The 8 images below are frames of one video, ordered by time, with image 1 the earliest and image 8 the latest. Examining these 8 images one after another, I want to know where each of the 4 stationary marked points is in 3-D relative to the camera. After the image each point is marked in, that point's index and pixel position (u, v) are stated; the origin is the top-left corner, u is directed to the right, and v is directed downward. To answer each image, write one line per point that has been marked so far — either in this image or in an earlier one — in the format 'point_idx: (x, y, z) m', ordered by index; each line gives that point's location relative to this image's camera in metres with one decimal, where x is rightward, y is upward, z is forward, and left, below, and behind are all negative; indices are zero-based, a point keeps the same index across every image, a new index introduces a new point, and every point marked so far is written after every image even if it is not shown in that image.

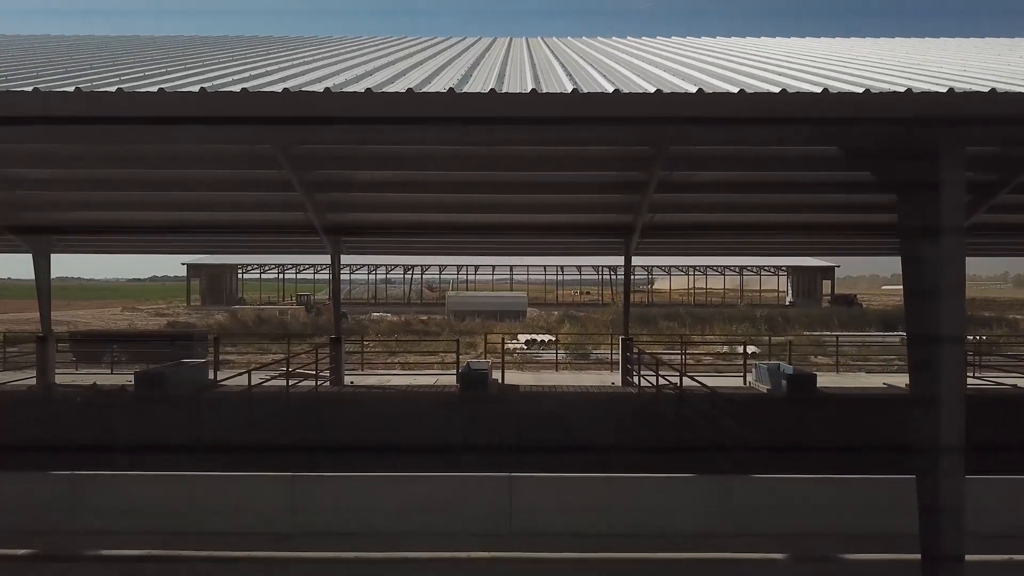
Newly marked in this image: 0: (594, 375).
0: (+1.7, -1.8, +11.8) m
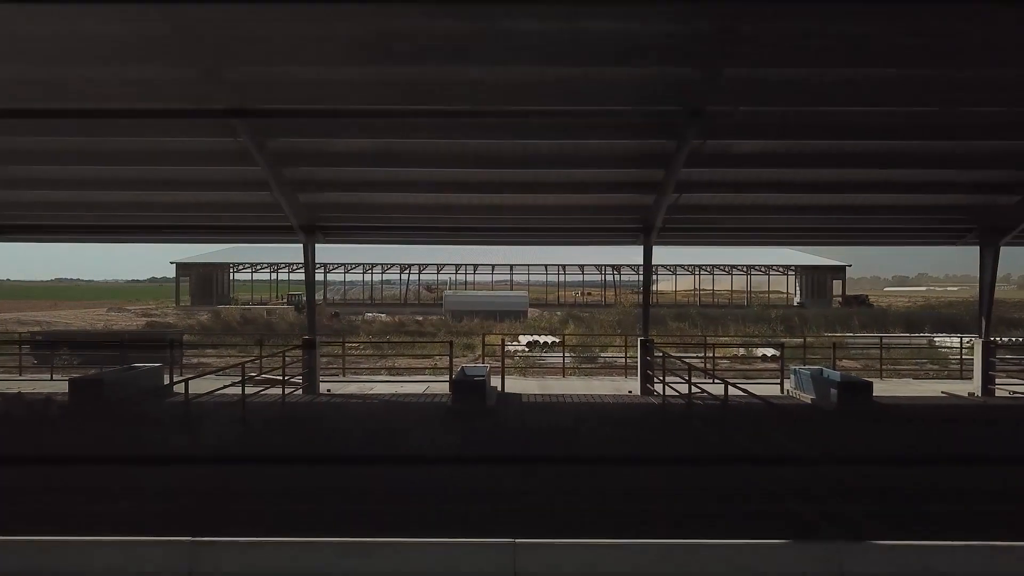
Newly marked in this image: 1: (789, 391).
0: (+1.7, -1.7, +10.4) m
1: (+4.7, -1.7, +9.5) m
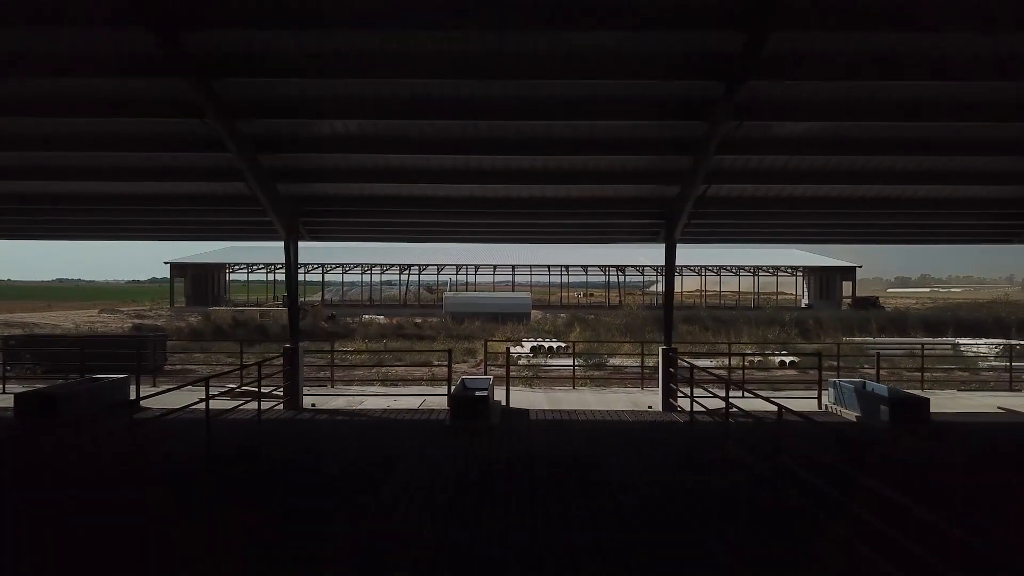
0: (+1.8, -1.8, +9.4) m
1: (+4.8, -1.8, +8.6) m
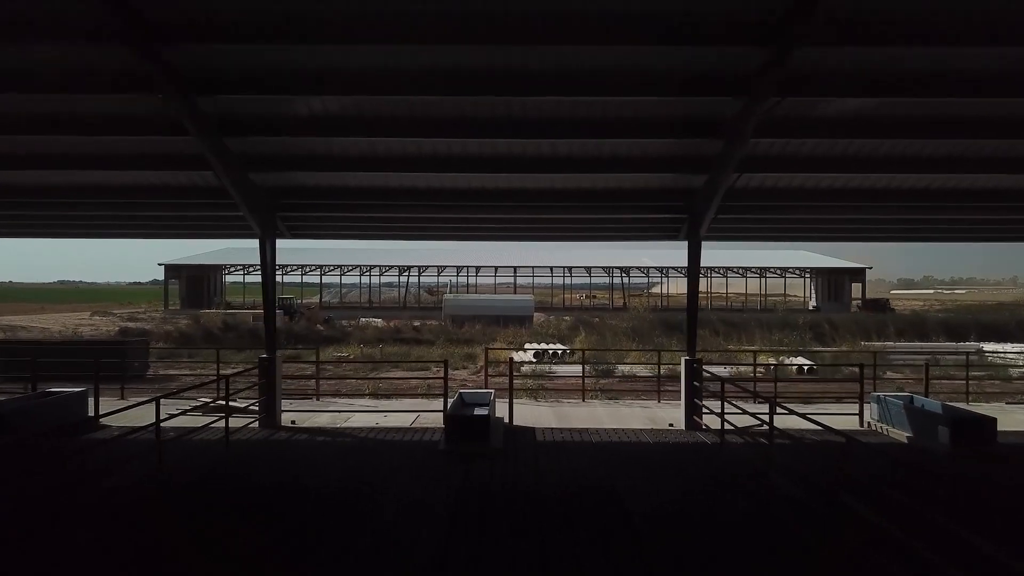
0: (+1.9, -1.8, +8.5) m
1: (+4.8, -1.8, +7.7) m
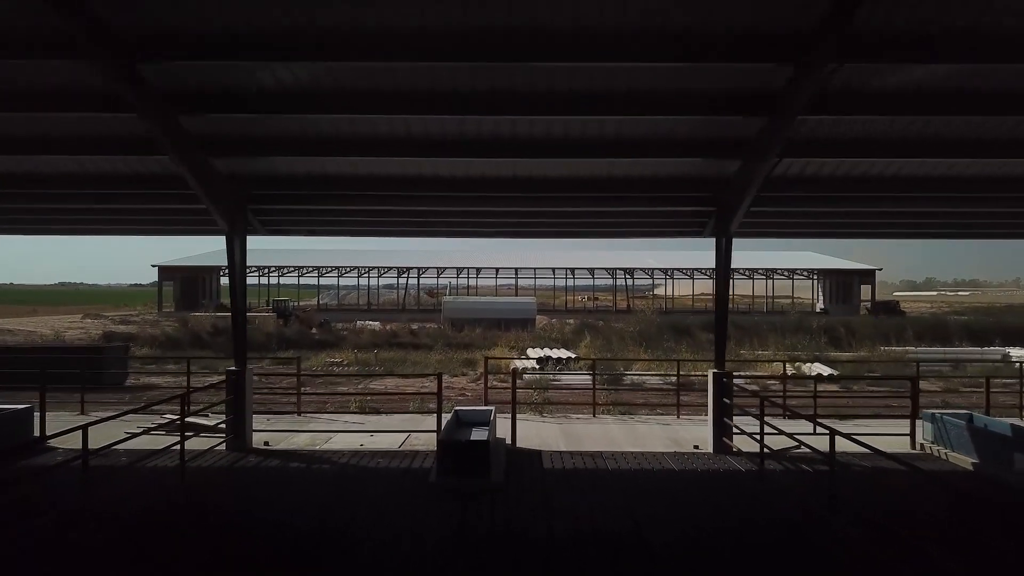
0: (+1.9, -1.8, +7.6) m
1: (+4.9, -1.9, +6.7) m
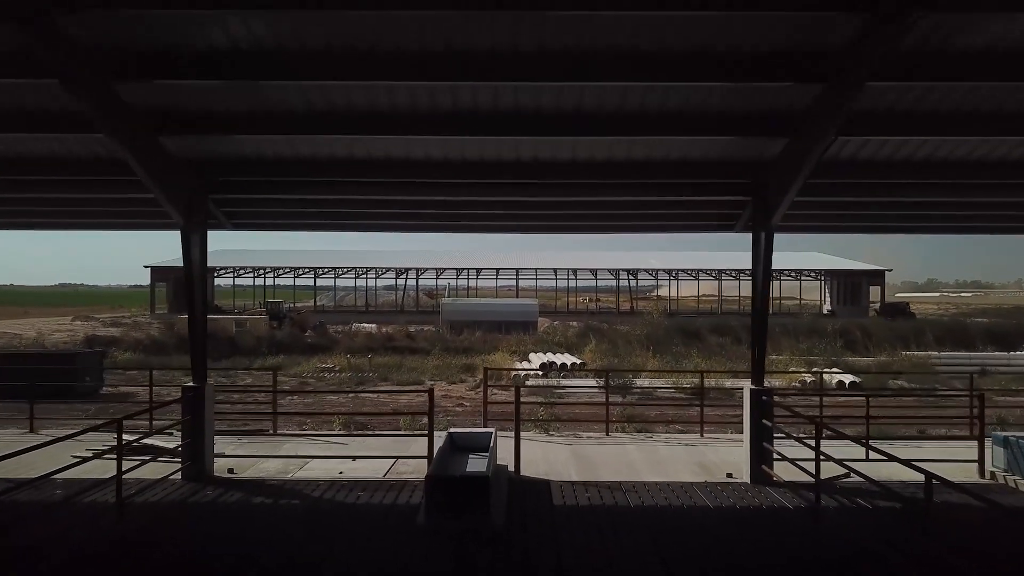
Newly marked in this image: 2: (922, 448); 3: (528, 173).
0: (+1.9, -1.9, +6.7) m
1: (+4.9, -1.9, +5.9) m
2: (+5.0, -1.9, +6.9) m
3: (+0.1, +1.1, +5.5) m
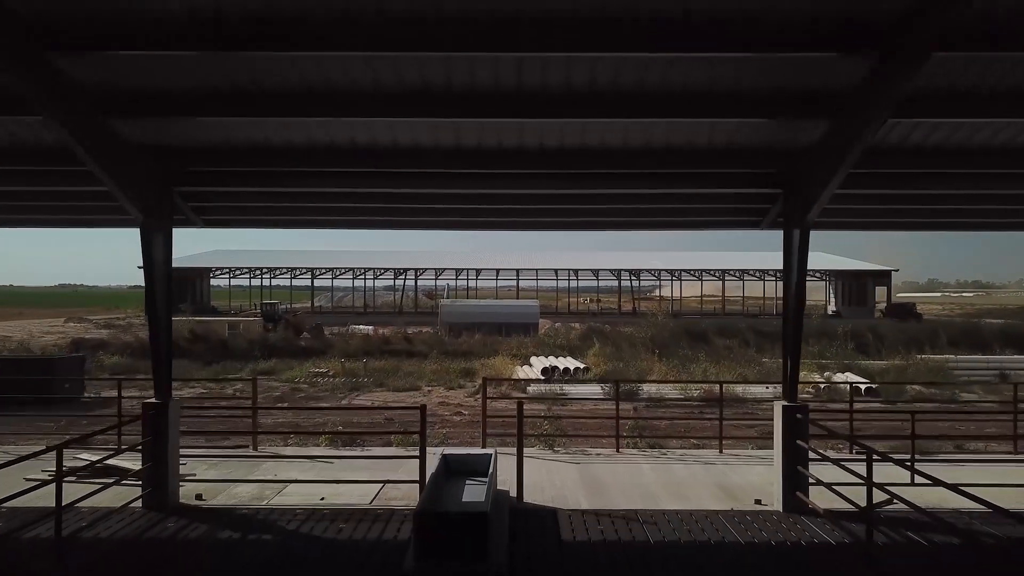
0: (+2.0, -1.9, +6.1) m
1: (+4.9, -1.9, +5.2) m
2: (+5.0, -2.0, +6.3) m
3: (+0.2, +1.1, +4.9) m
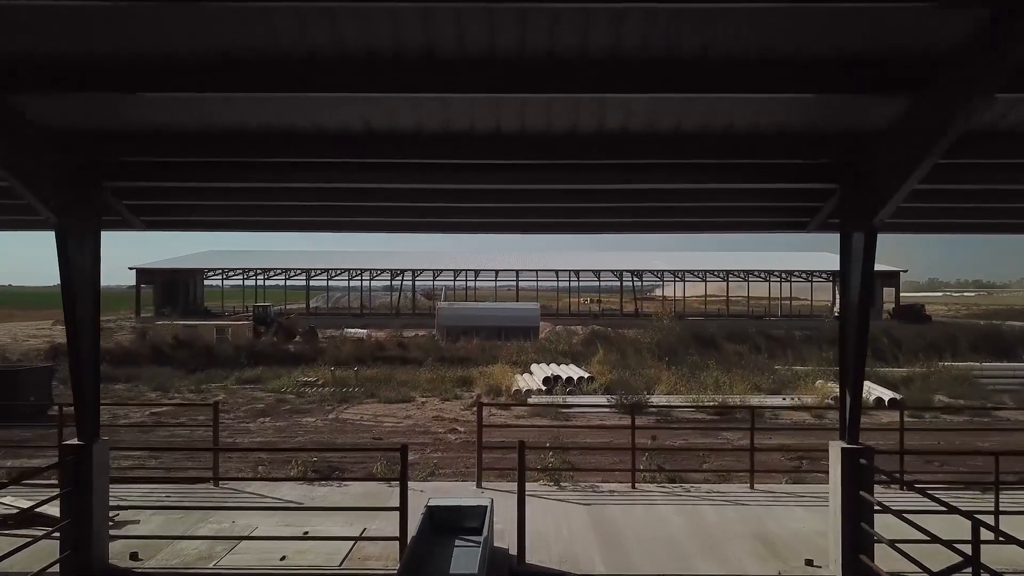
0: (+2.0, -2.0, +5.3) m
1: (+4.9, -2.0, +4.4) m
2: (+5.0, -2.1, +5.4) m
3: (+0.2, +1.0, +4.1) m
